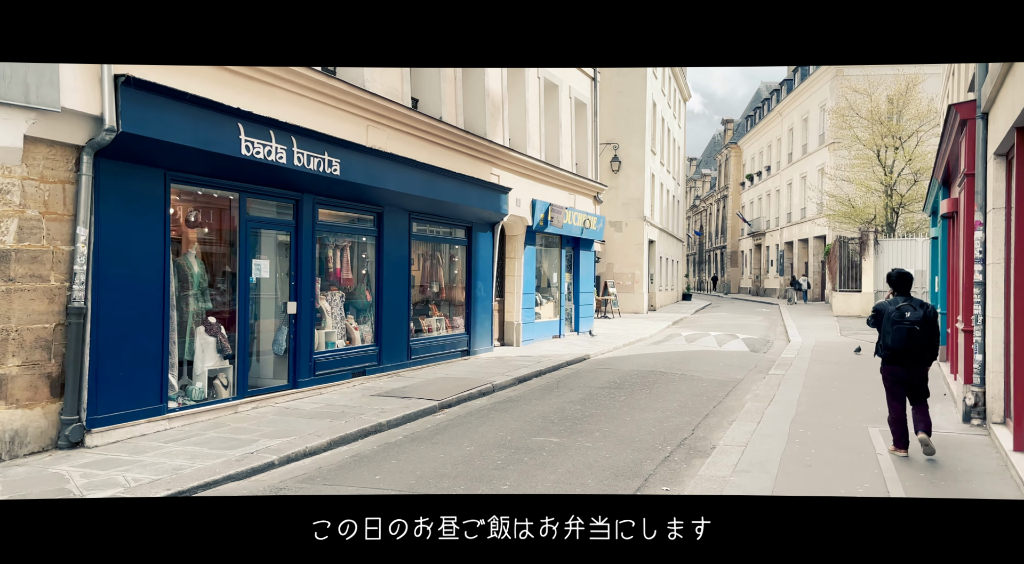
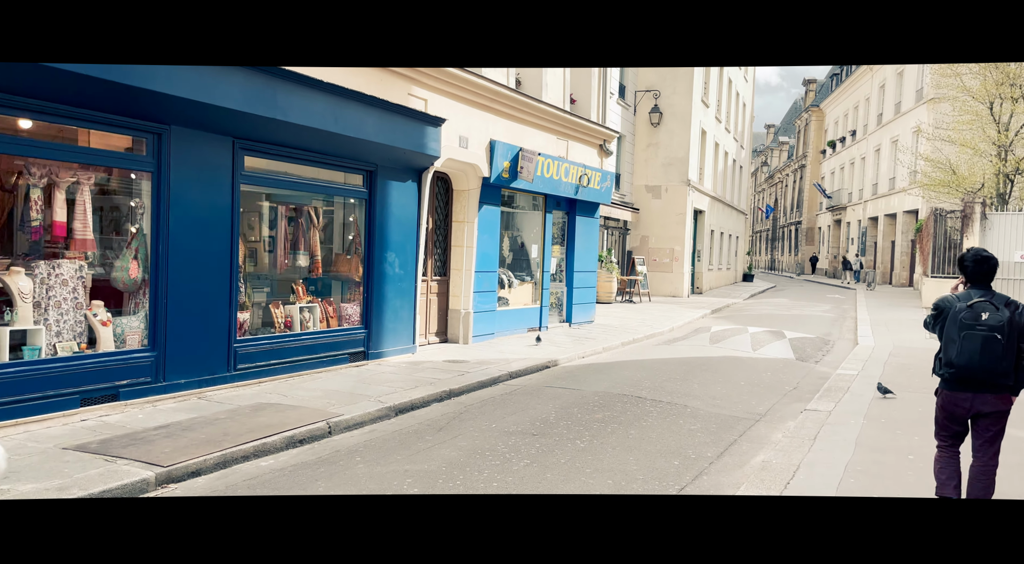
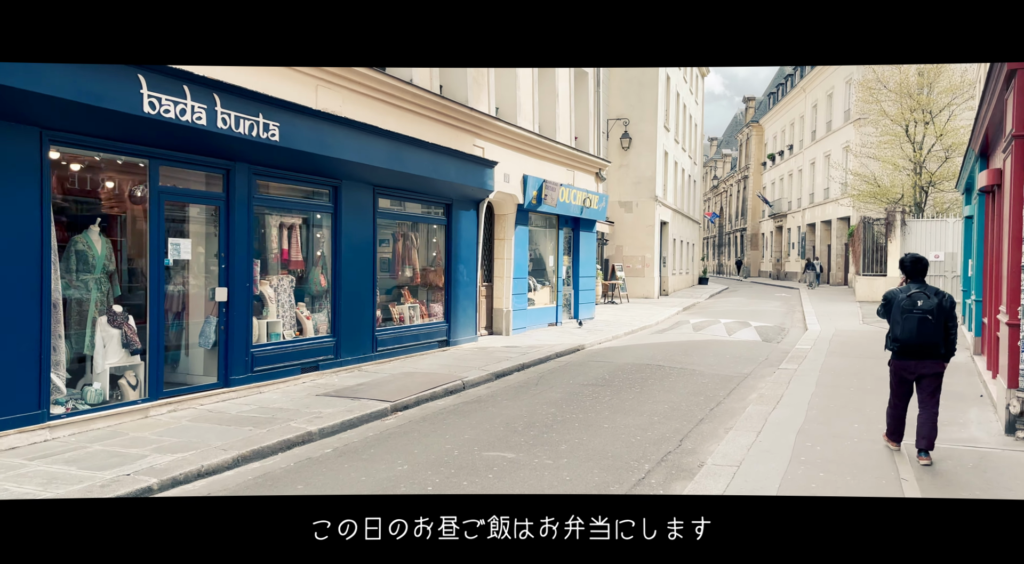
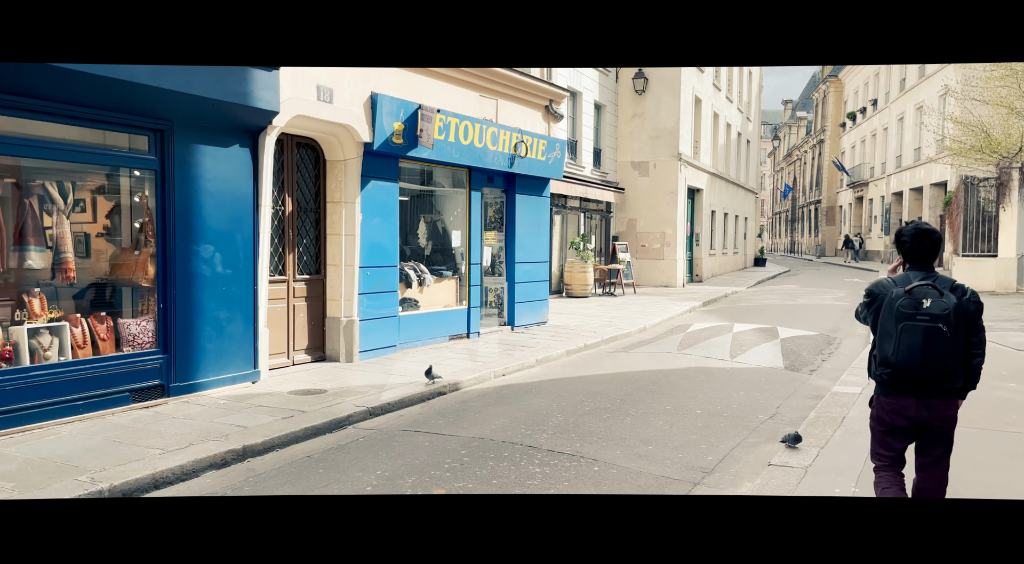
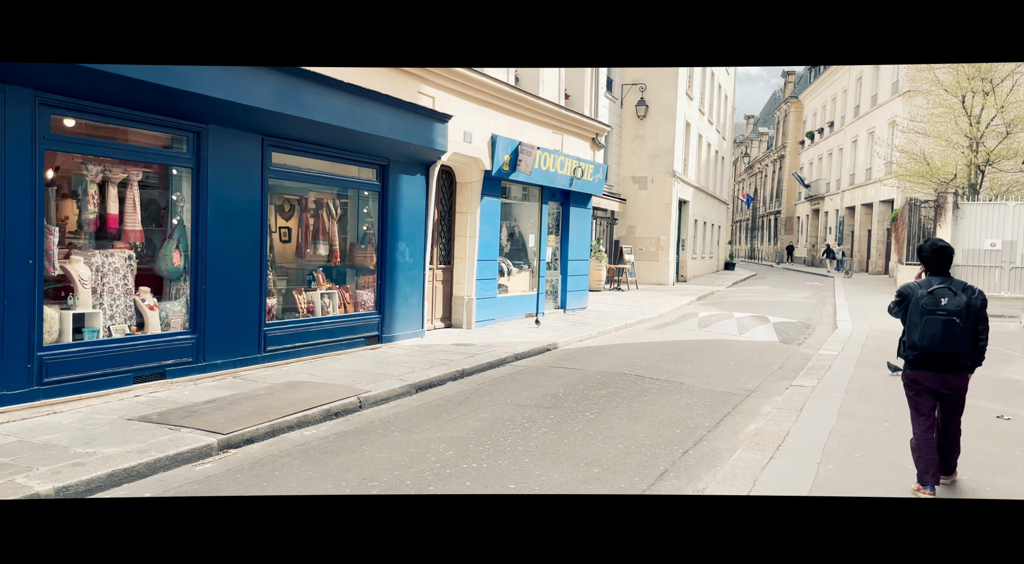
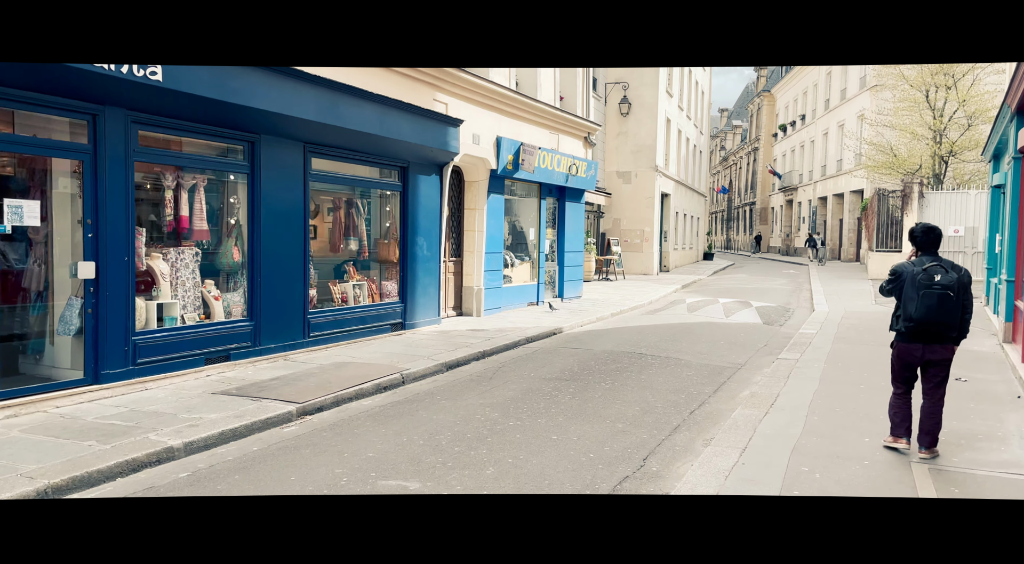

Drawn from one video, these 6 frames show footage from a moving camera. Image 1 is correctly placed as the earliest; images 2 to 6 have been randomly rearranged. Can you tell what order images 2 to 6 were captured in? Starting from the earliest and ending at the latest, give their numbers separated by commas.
3, 6, 5, 2, 4
